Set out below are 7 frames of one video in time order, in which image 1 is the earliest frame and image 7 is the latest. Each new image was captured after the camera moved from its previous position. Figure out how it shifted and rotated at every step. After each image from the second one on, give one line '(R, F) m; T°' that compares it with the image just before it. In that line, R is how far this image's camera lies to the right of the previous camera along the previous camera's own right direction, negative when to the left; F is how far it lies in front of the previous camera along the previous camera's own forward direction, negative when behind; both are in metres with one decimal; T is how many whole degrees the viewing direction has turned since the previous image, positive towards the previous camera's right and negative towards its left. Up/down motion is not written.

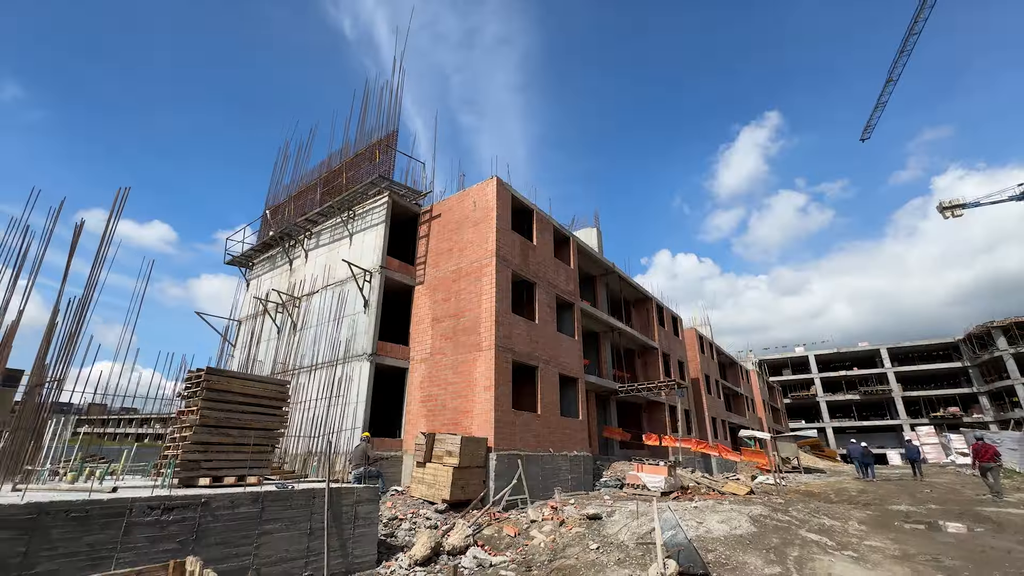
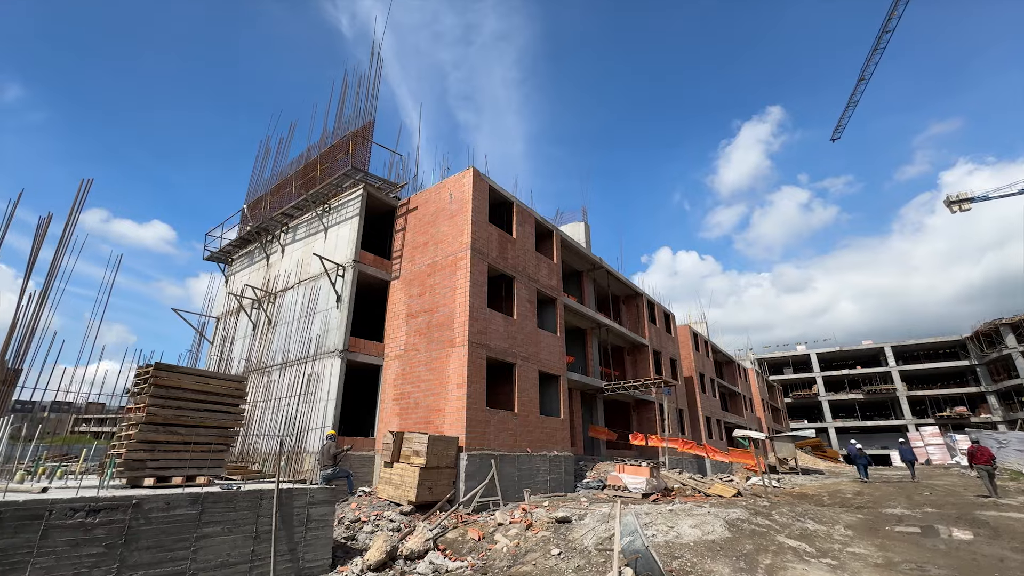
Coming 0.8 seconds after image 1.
(+0.8, +0.5) m; 0°
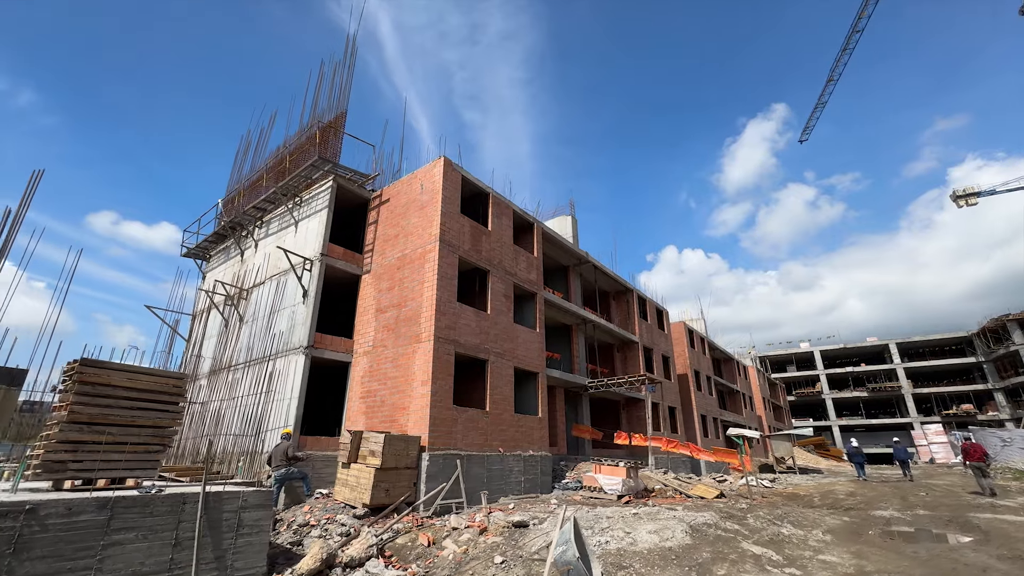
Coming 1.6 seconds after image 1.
(+1.0, +0.6) m; -1°
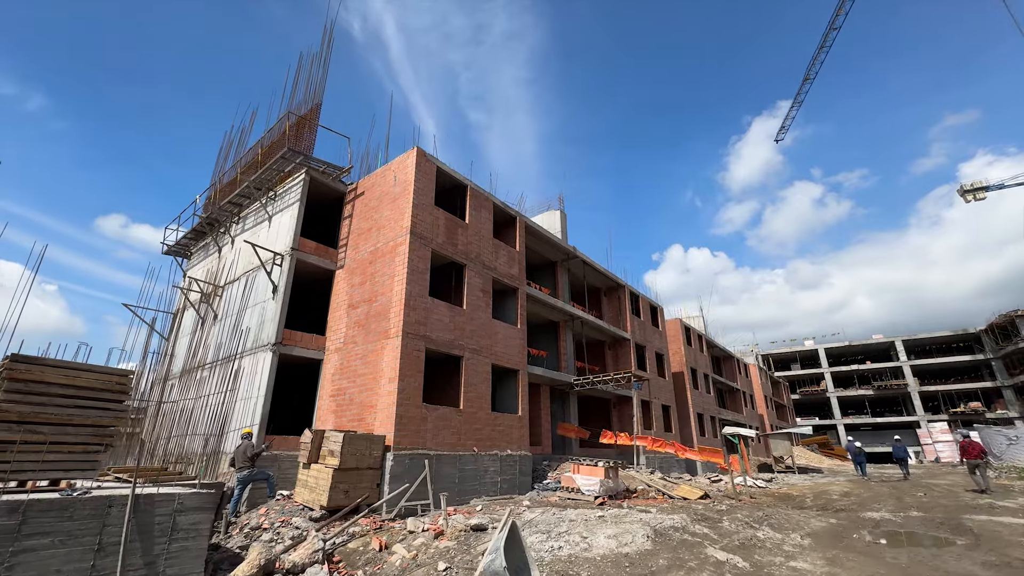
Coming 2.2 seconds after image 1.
(+0.9, +0.5) m; -1°
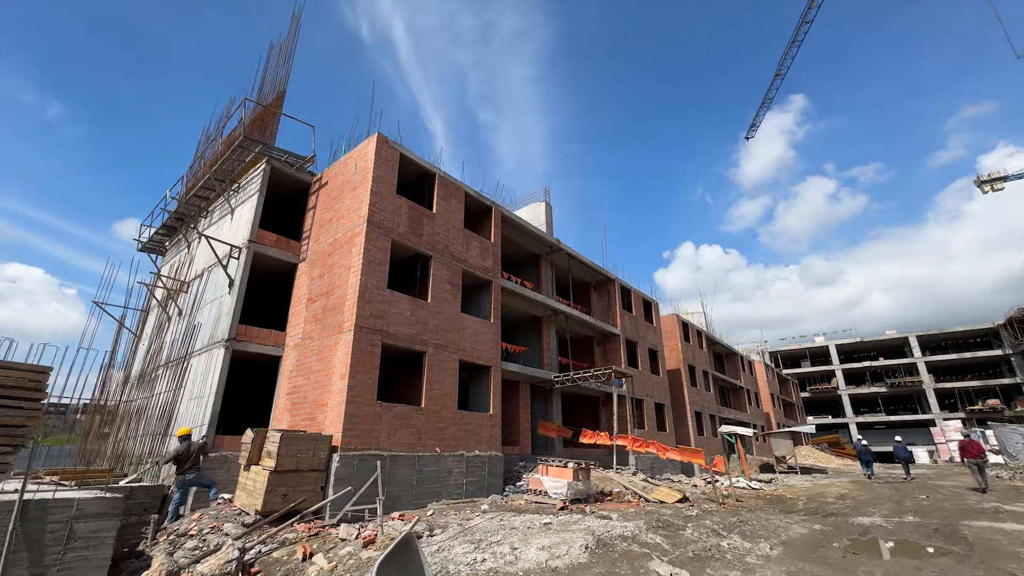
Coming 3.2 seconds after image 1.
(+1.3, +0.8) m; -1°
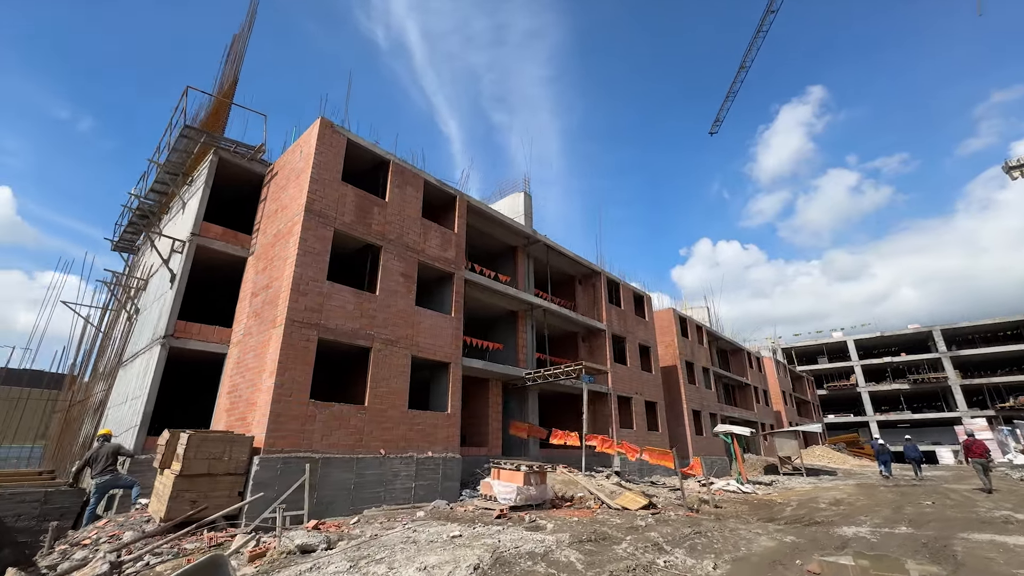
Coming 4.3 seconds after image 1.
(+1.8, +1.0) m; -2°
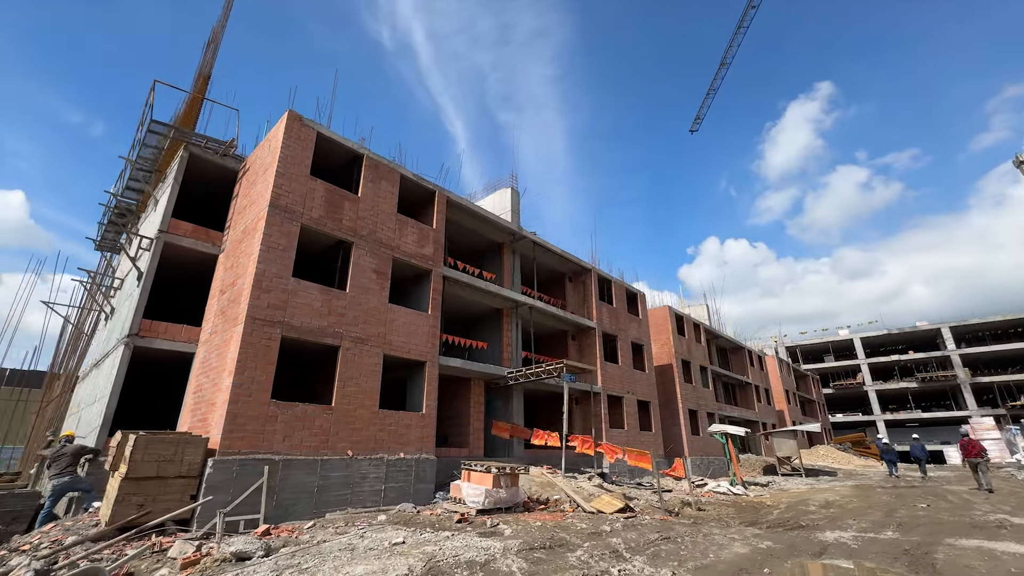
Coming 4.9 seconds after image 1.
(+0.9, +0.4) m; -1°
